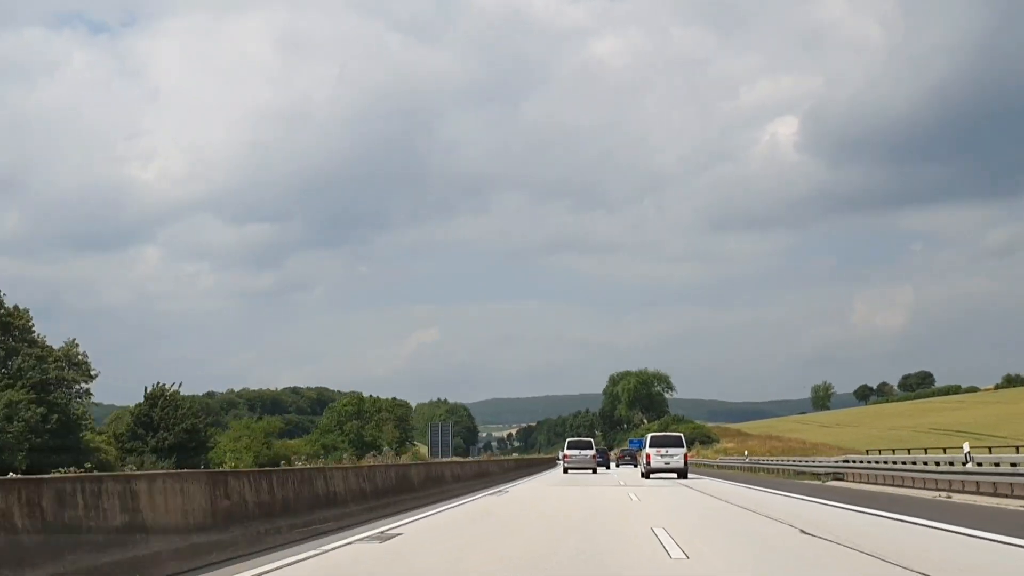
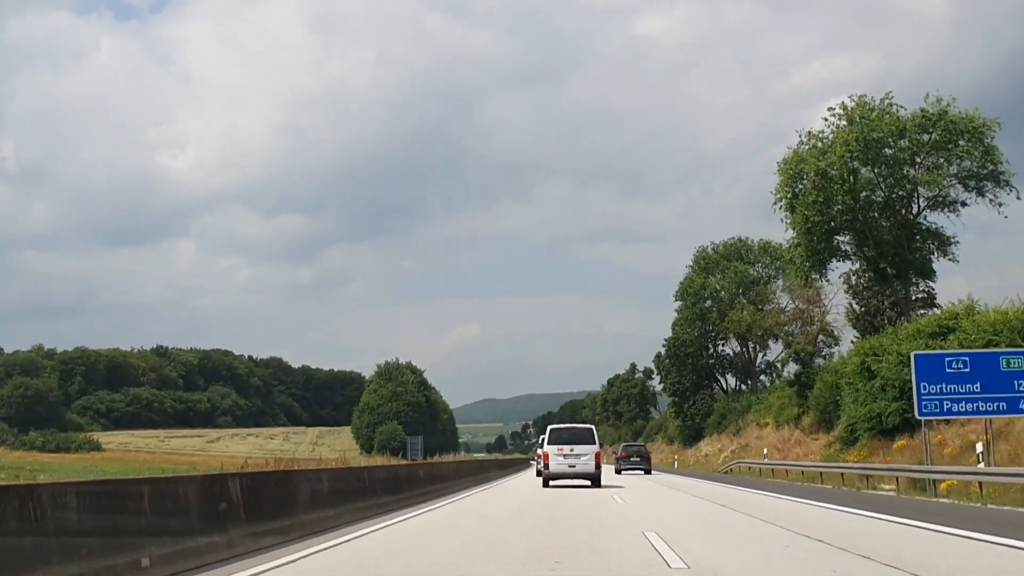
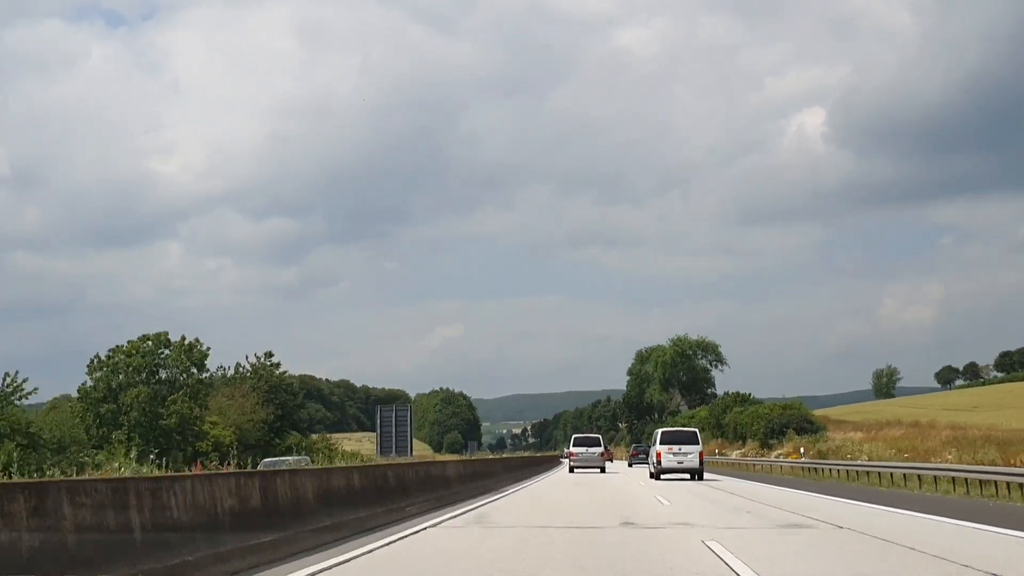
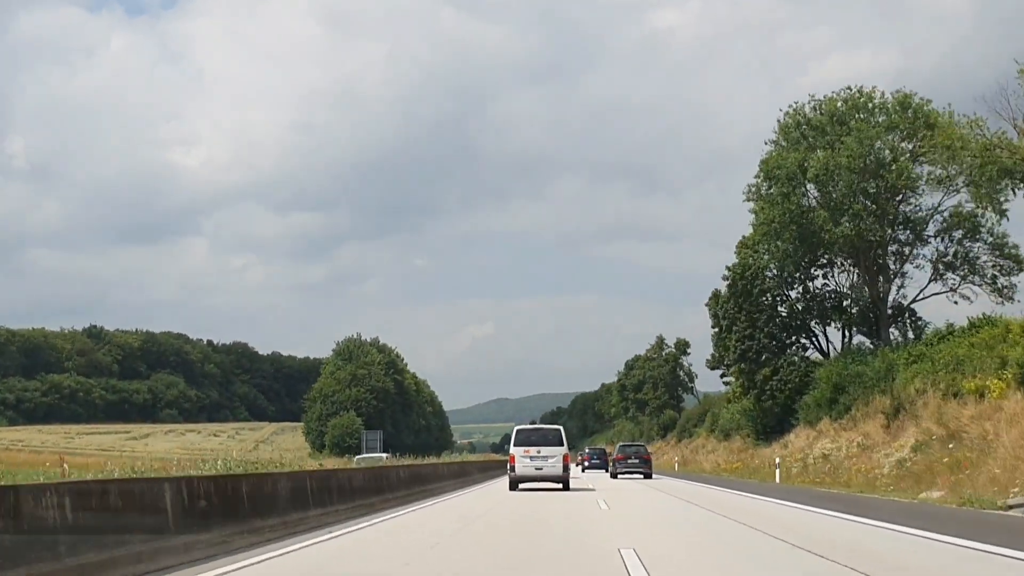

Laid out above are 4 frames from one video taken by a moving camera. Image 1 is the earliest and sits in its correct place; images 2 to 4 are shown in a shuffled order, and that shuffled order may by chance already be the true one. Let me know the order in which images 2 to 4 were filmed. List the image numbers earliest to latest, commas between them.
3, 2, 4
